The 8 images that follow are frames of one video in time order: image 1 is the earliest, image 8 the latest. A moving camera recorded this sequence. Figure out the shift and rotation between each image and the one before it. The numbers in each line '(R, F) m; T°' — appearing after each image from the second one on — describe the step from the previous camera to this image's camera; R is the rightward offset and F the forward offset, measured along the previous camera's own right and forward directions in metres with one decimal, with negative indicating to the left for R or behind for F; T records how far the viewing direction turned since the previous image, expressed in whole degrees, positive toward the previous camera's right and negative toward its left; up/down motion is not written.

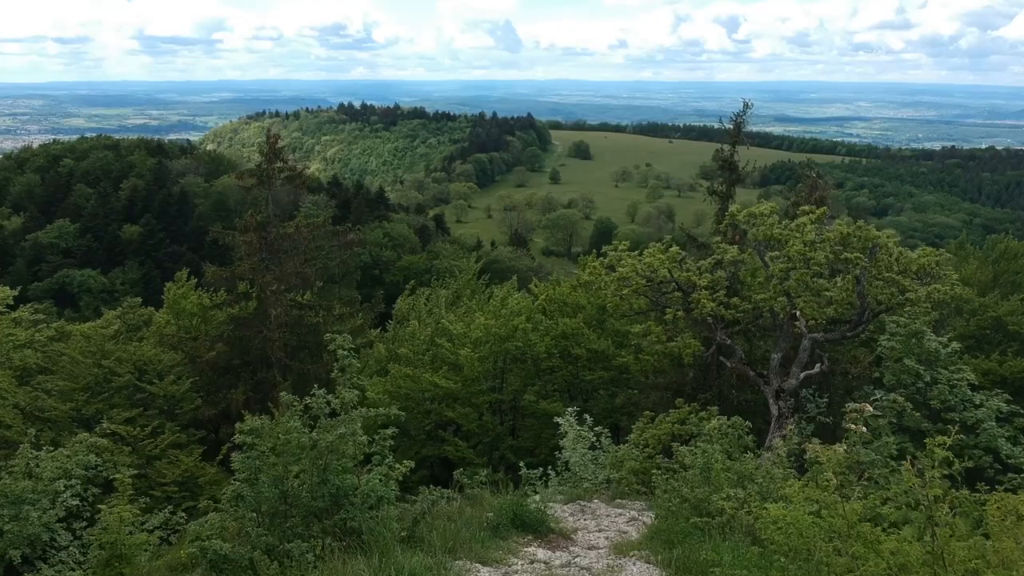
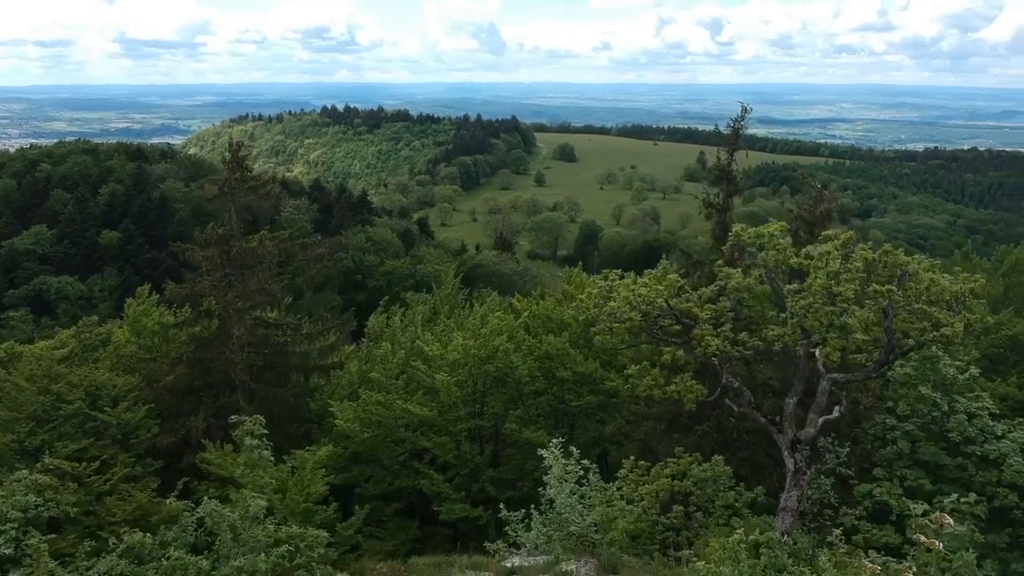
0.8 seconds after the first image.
(0.0, +0.4) m; +1°
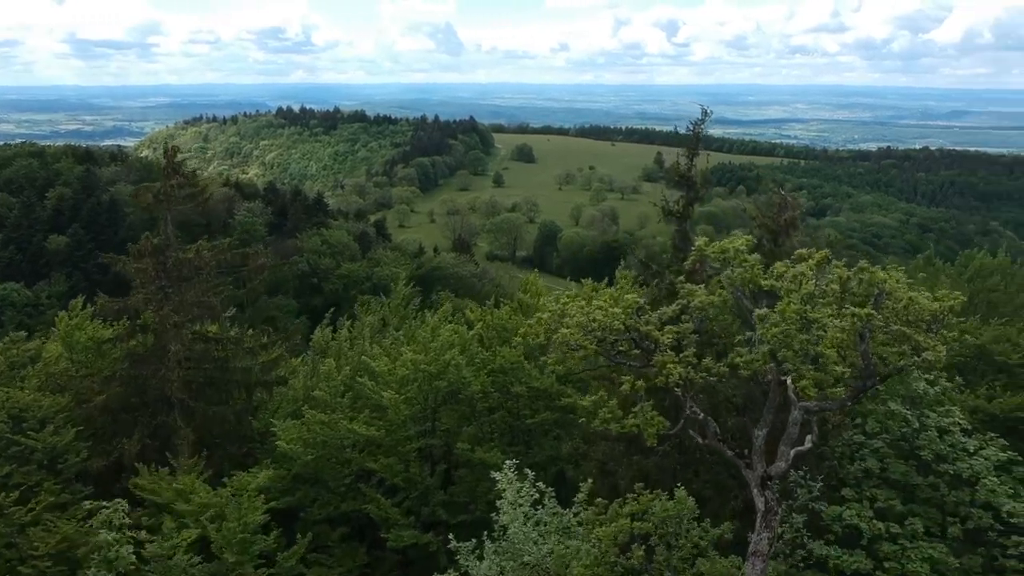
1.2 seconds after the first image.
(0.0, +0.3) m; +2°
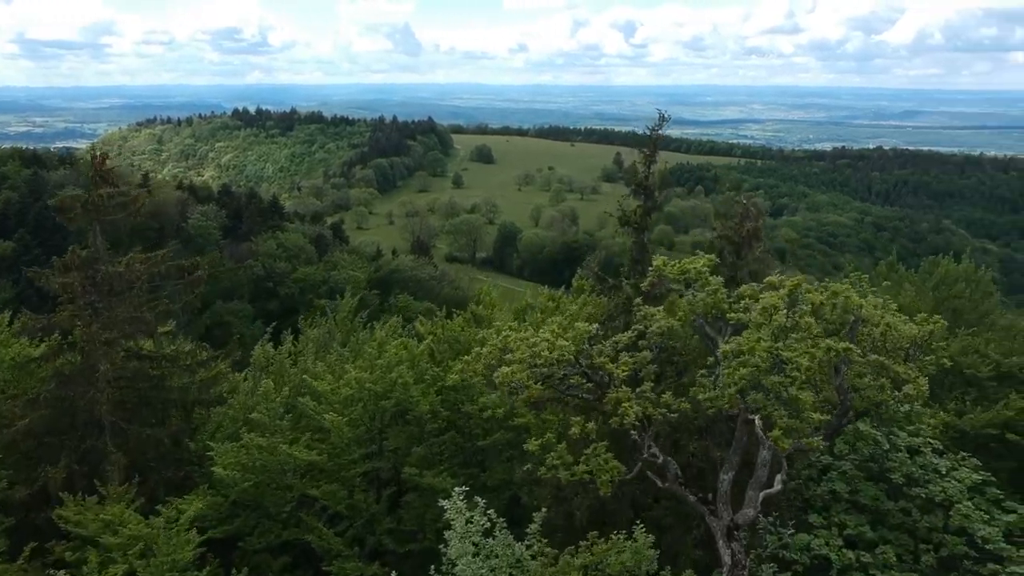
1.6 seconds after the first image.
(+0.1, +0.3) m; +2°
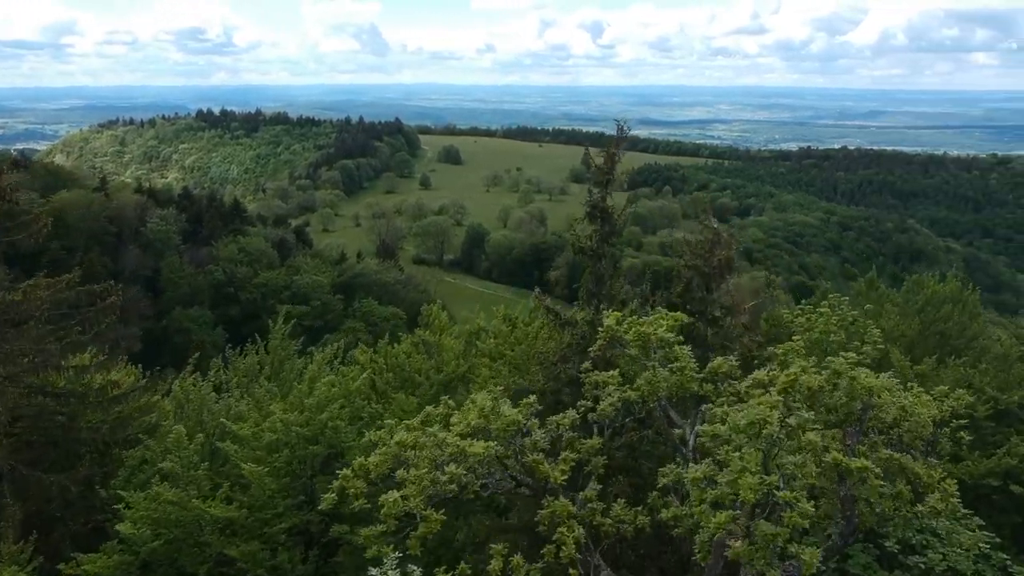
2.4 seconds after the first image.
(+0.1, +0.6) m; +2°
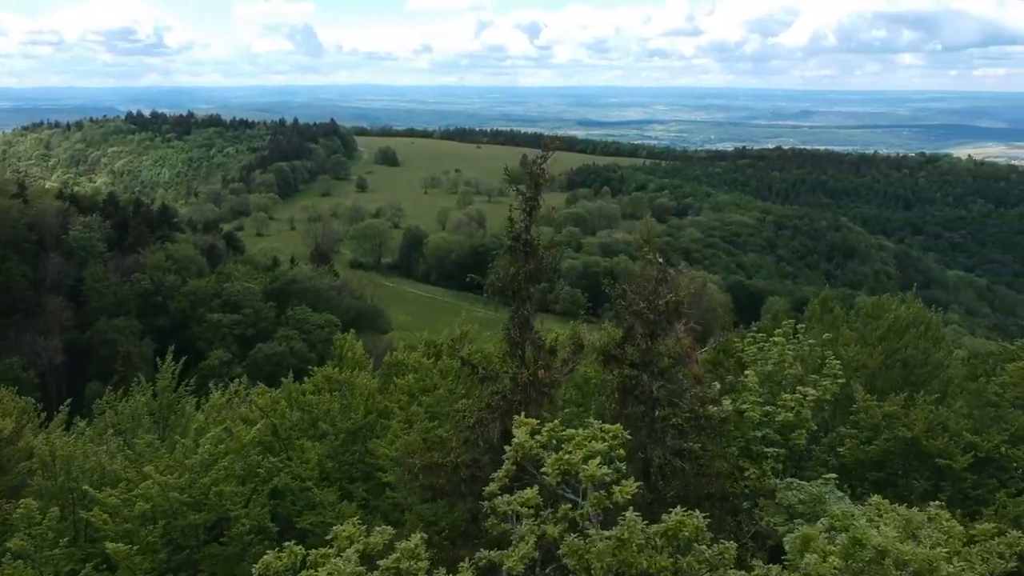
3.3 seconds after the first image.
(+0.1, +0.7) m; +3°
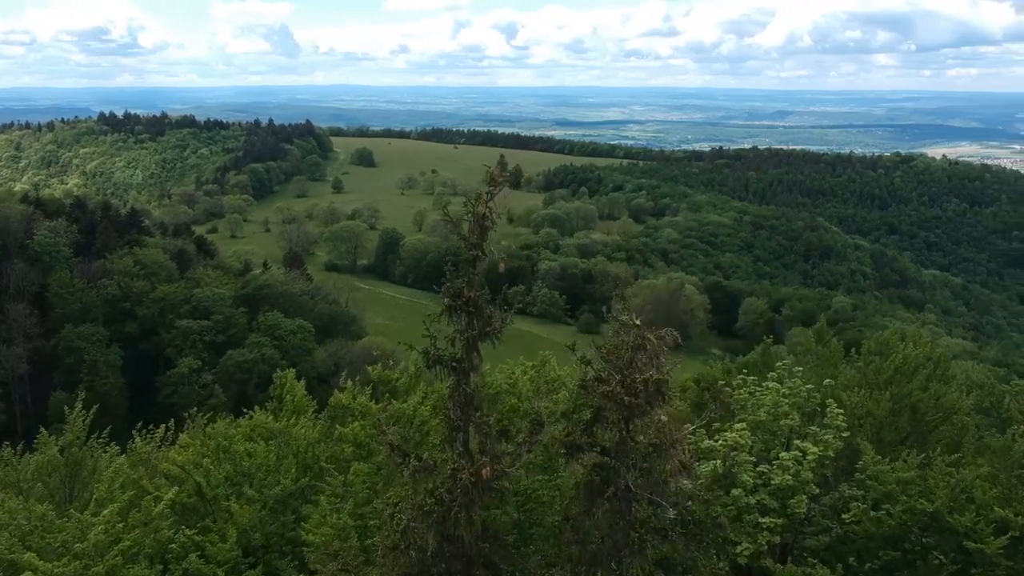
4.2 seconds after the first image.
(+0.1, +0.5) m; +1°
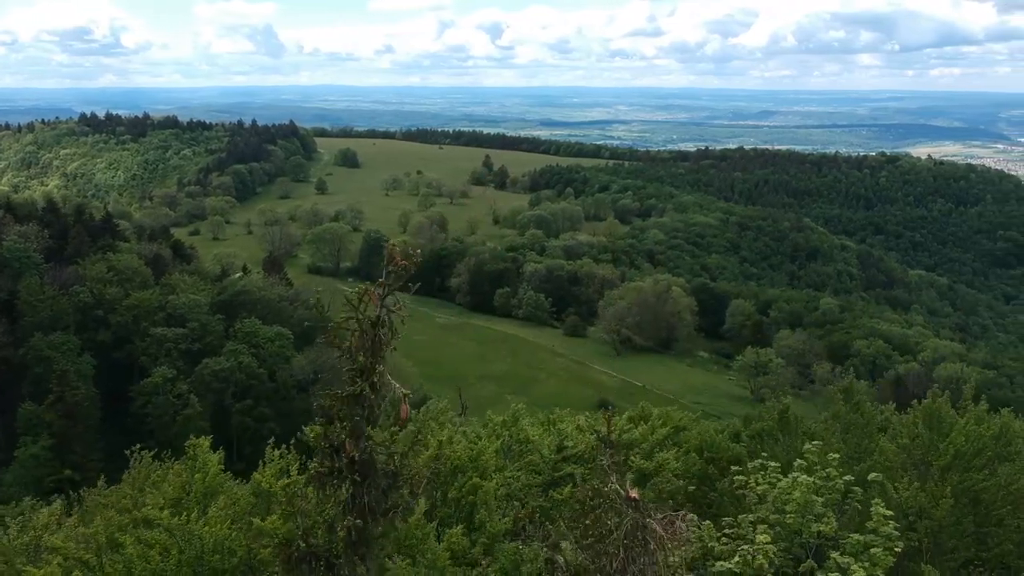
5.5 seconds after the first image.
(+0.1, +0.8) m; +1°
